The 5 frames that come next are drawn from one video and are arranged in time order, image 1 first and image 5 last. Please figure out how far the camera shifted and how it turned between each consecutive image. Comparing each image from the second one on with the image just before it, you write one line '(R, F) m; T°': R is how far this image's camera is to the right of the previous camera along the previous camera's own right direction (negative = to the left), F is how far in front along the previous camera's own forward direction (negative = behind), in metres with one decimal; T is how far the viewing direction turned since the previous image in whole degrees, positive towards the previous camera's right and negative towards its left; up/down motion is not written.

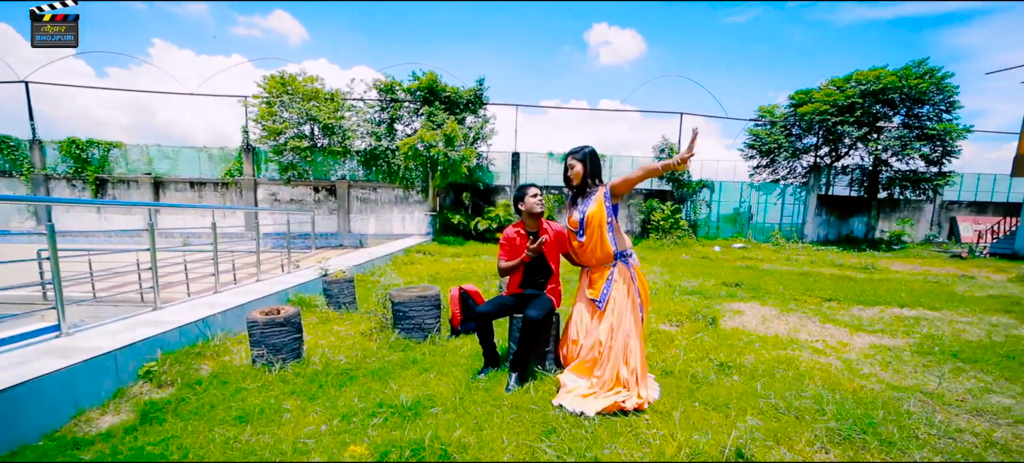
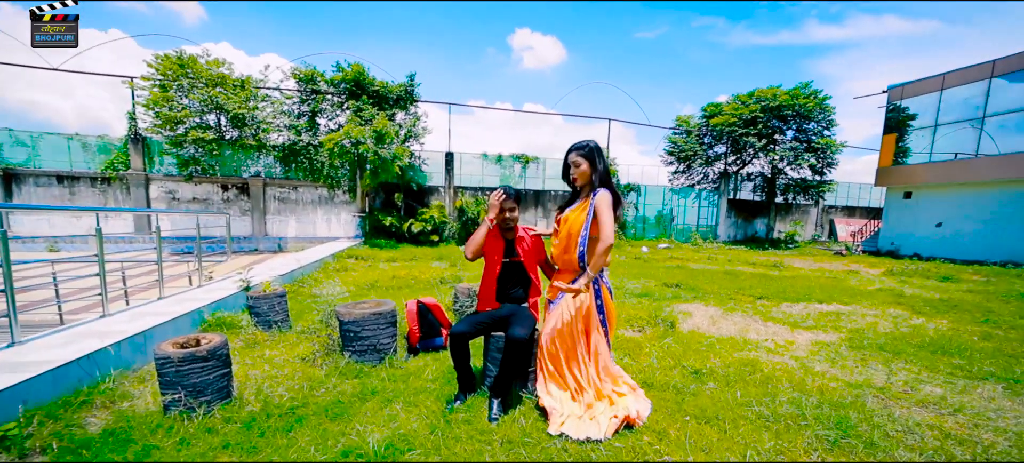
(-0.3, +0.3) m; +10°
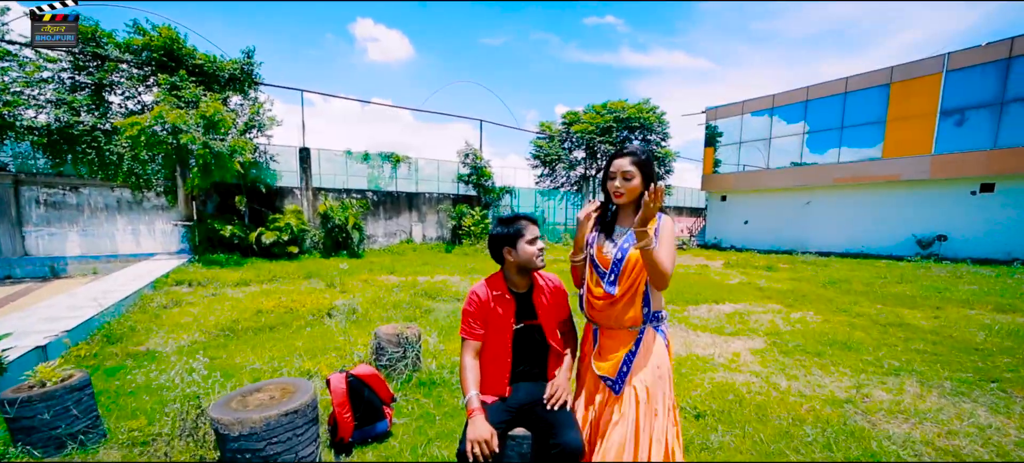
(-0.7, +0.9) m; +20°
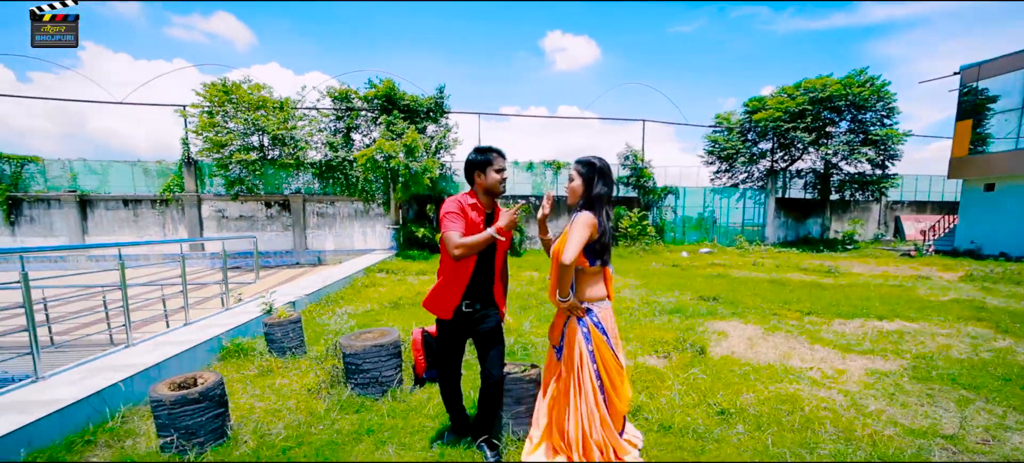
(+1.2, -0.4) m; -25°
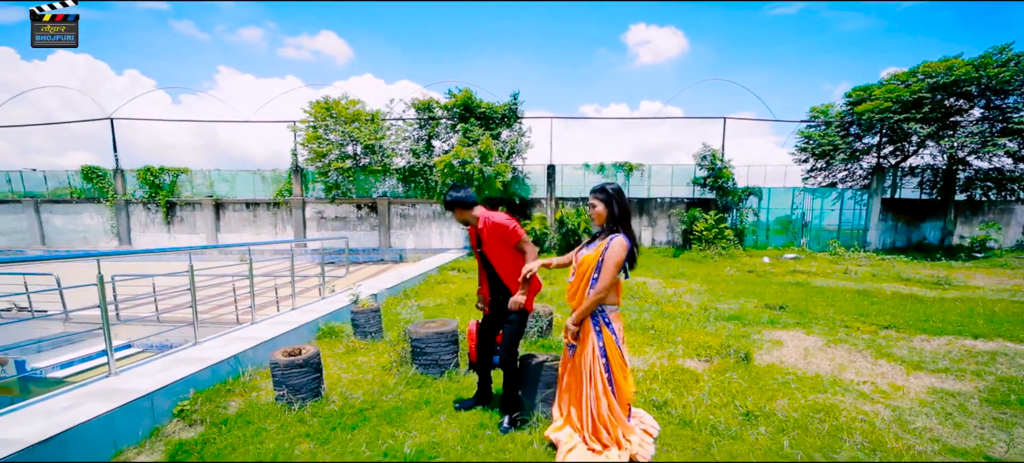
(+0.3, -0.4) m; -10°
